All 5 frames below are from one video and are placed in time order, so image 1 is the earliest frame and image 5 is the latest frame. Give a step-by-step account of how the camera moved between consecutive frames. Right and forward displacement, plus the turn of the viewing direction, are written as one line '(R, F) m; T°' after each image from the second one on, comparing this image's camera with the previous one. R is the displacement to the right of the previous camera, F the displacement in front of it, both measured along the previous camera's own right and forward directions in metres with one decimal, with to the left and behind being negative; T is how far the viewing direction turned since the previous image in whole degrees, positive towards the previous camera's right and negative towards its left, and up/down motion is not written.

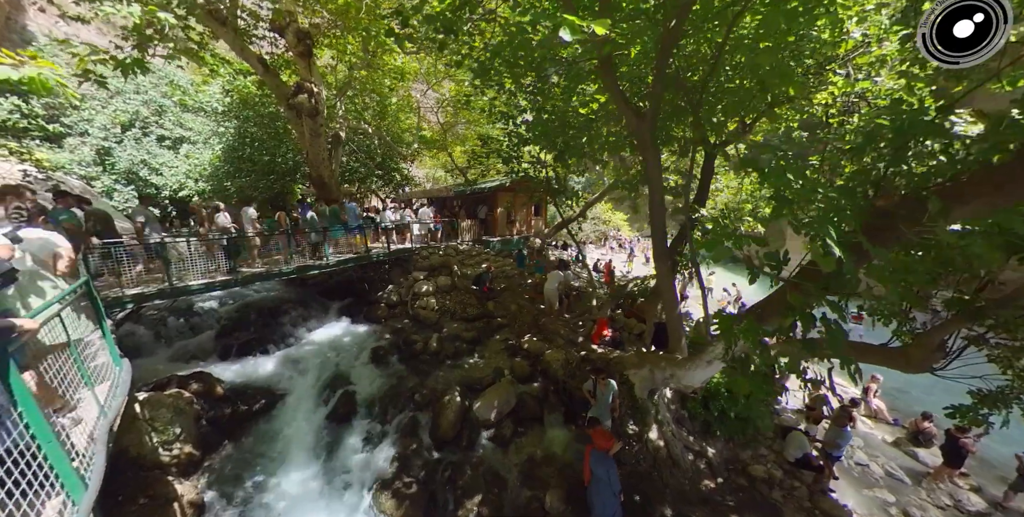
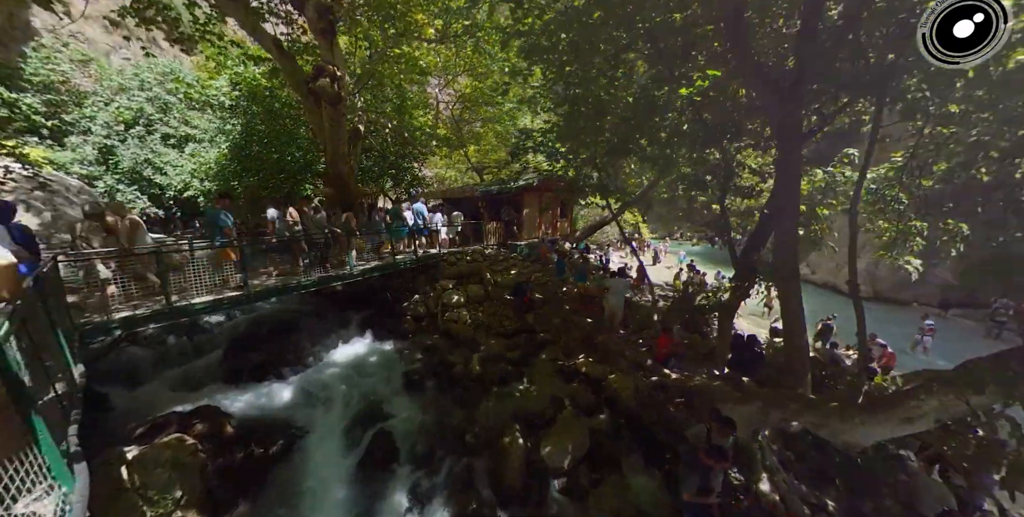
(-1.1, +1.1) m; 0°
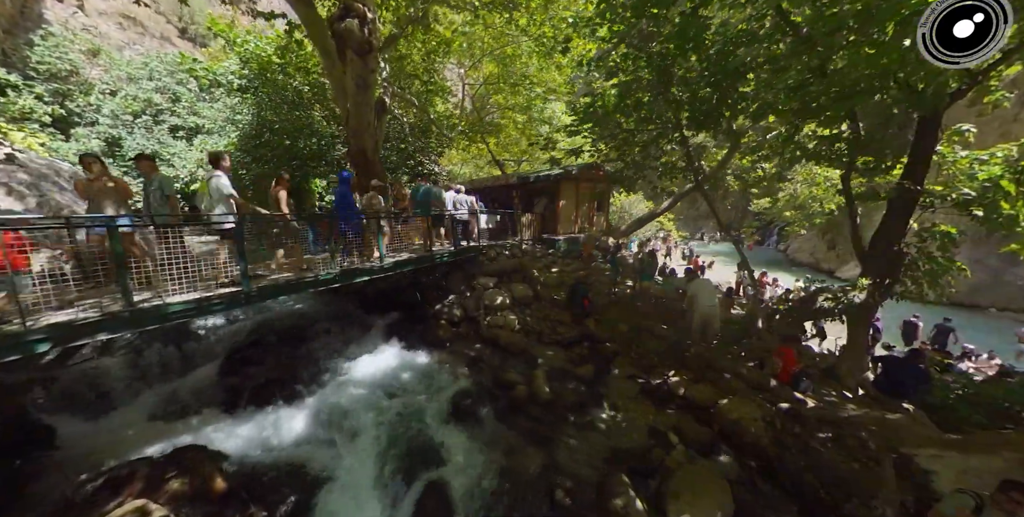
(-1.2, +1.6) m; -1°
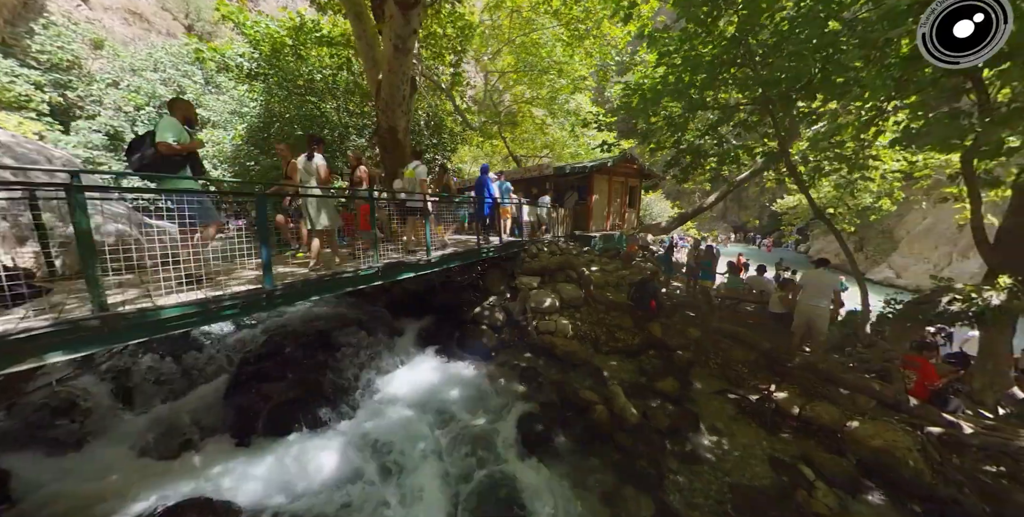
(-1.0, +1.0) m; 0°
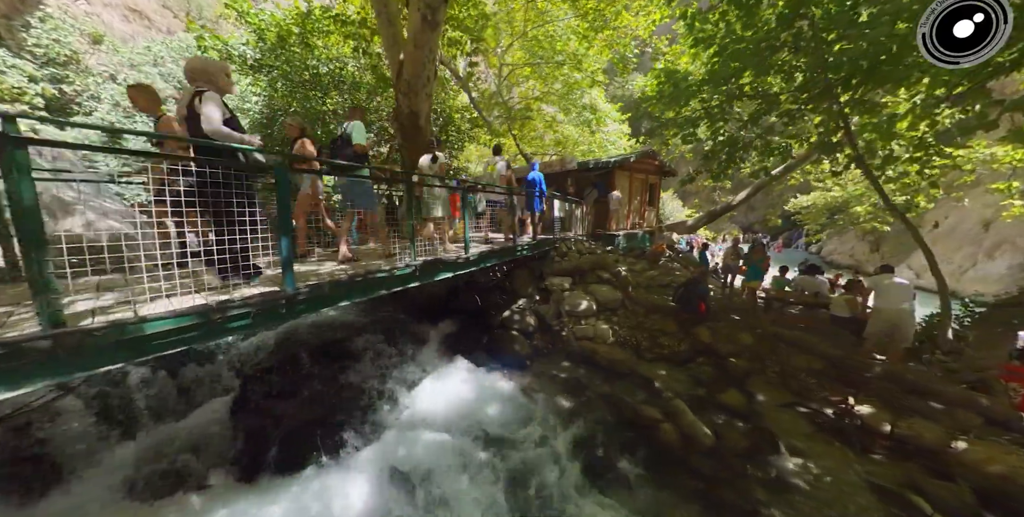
(-0.6, +0.6) m; 0°
